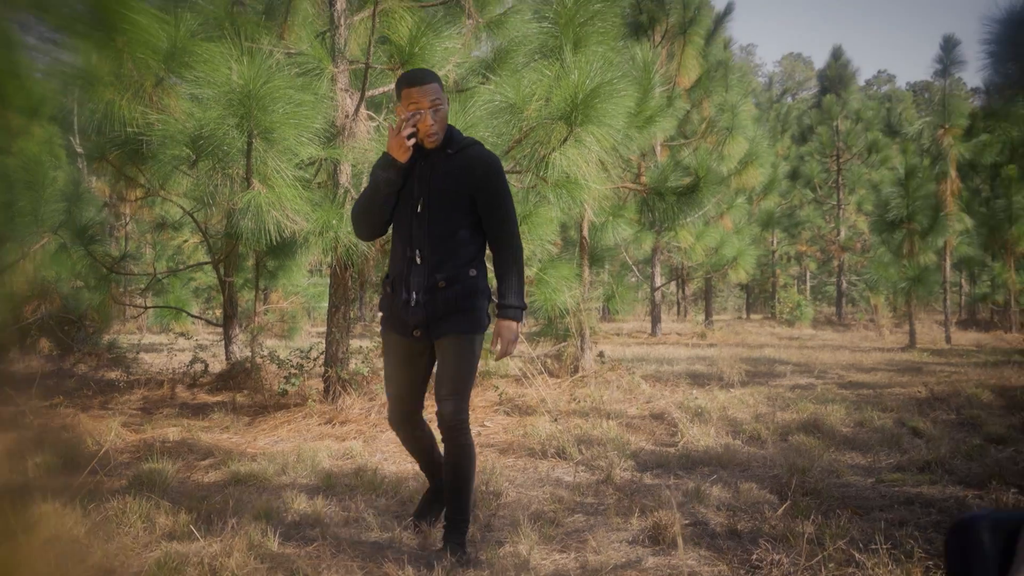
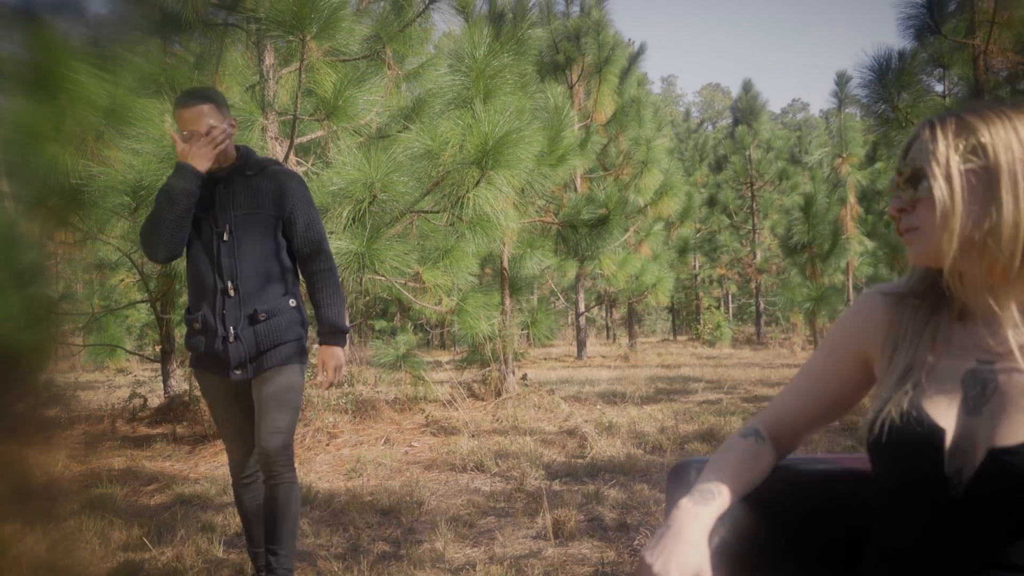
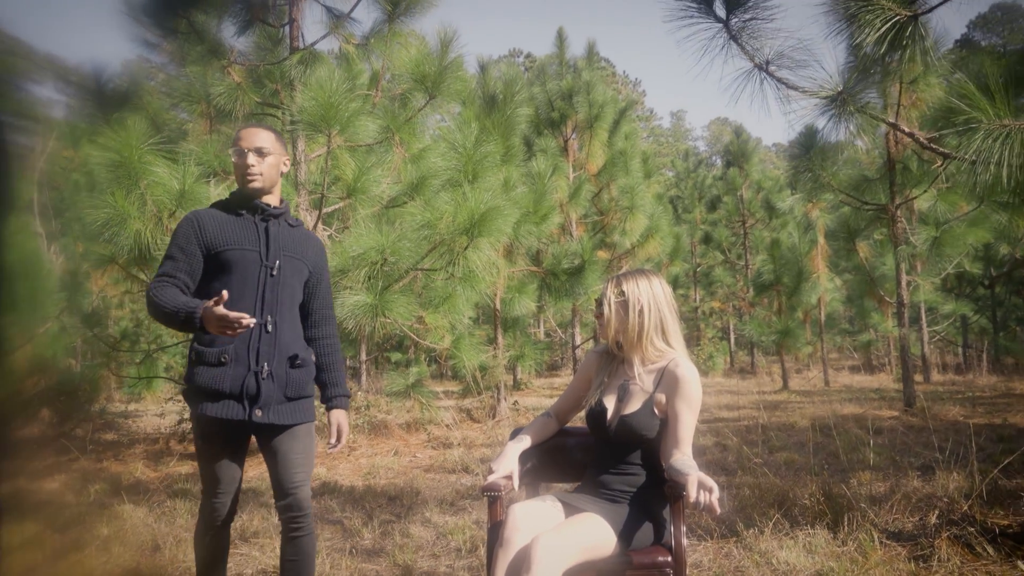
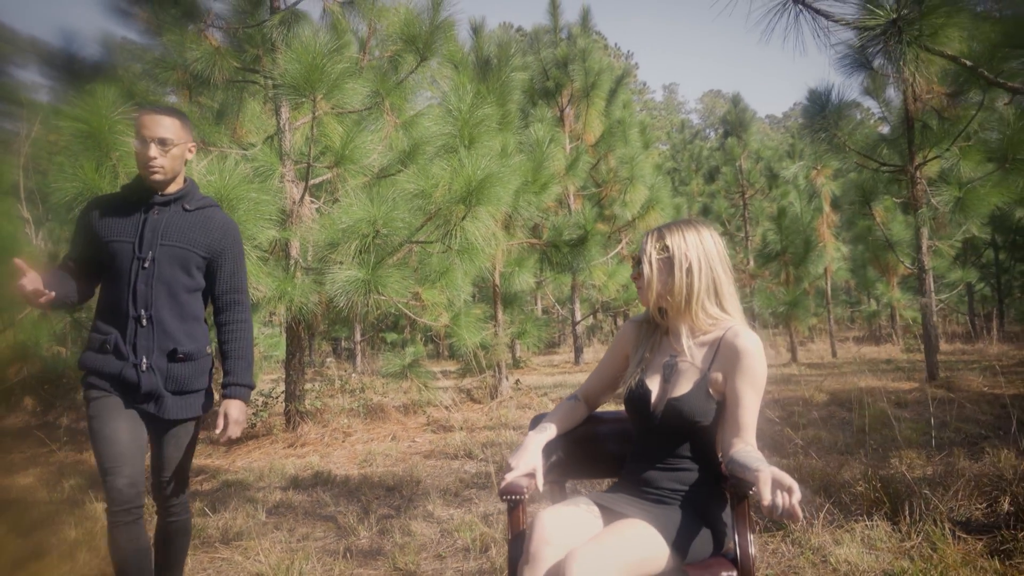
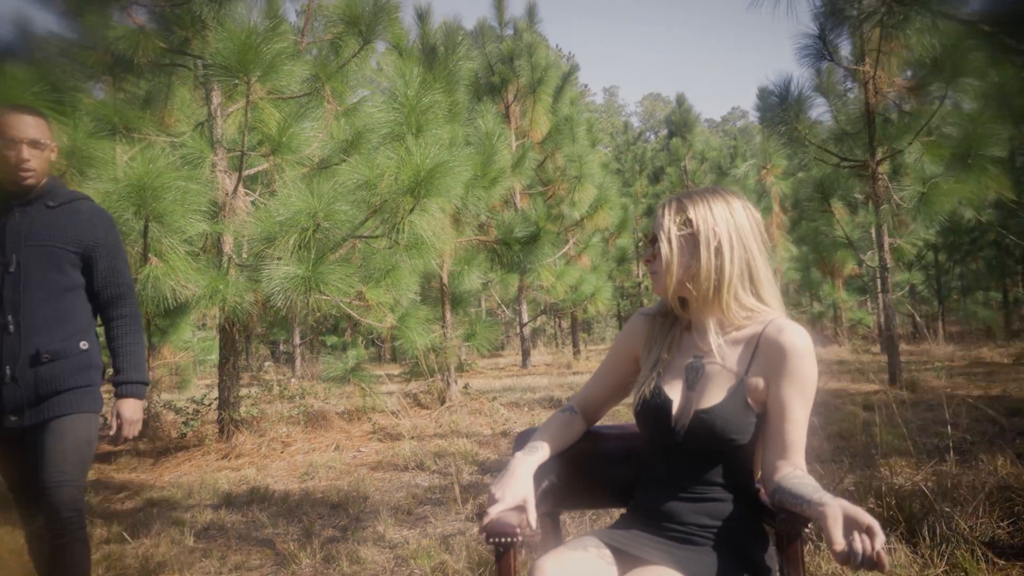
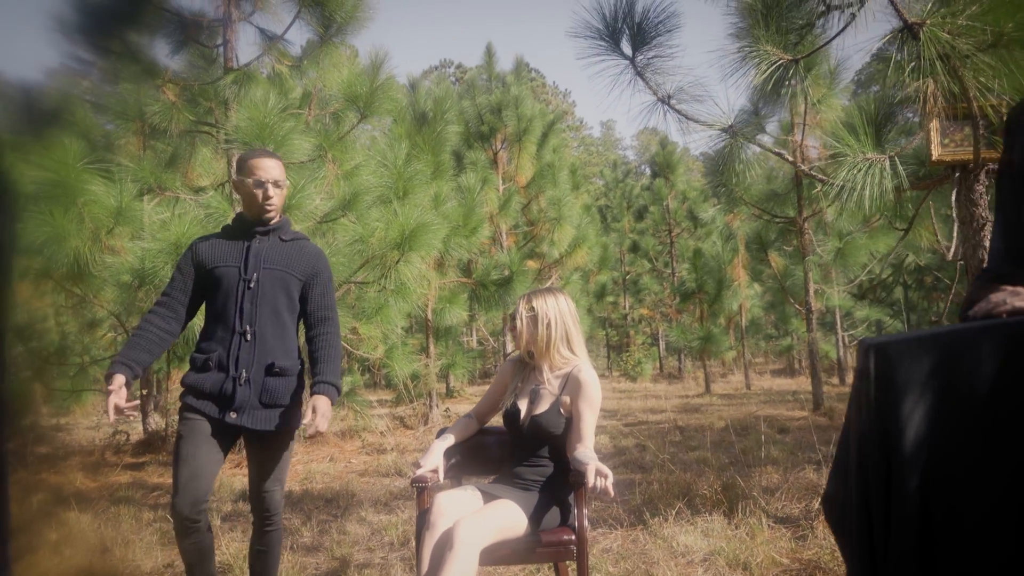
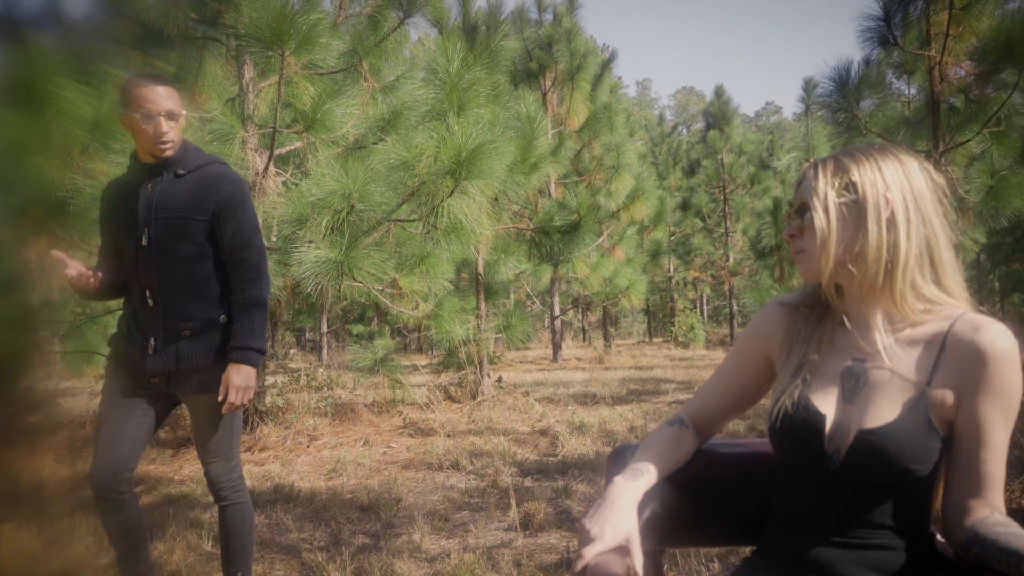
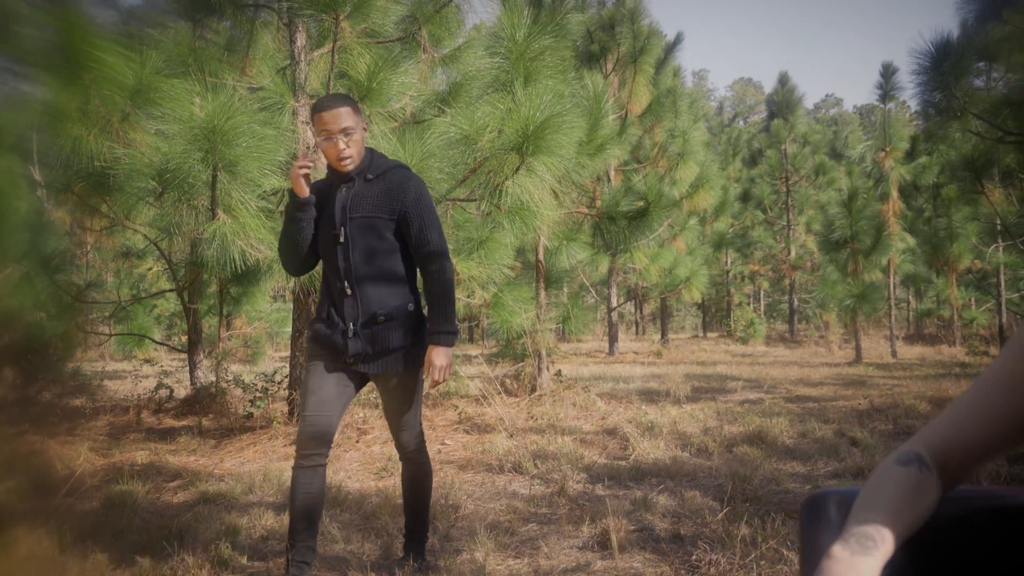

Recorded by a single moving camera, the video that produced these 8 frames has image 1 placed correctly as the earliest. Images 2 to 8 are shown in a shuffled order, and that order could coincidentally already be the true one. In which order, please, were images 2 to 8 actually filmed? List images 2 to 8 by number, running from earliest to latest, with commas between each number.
8, 2, 7, 5, 4, 3, 6
